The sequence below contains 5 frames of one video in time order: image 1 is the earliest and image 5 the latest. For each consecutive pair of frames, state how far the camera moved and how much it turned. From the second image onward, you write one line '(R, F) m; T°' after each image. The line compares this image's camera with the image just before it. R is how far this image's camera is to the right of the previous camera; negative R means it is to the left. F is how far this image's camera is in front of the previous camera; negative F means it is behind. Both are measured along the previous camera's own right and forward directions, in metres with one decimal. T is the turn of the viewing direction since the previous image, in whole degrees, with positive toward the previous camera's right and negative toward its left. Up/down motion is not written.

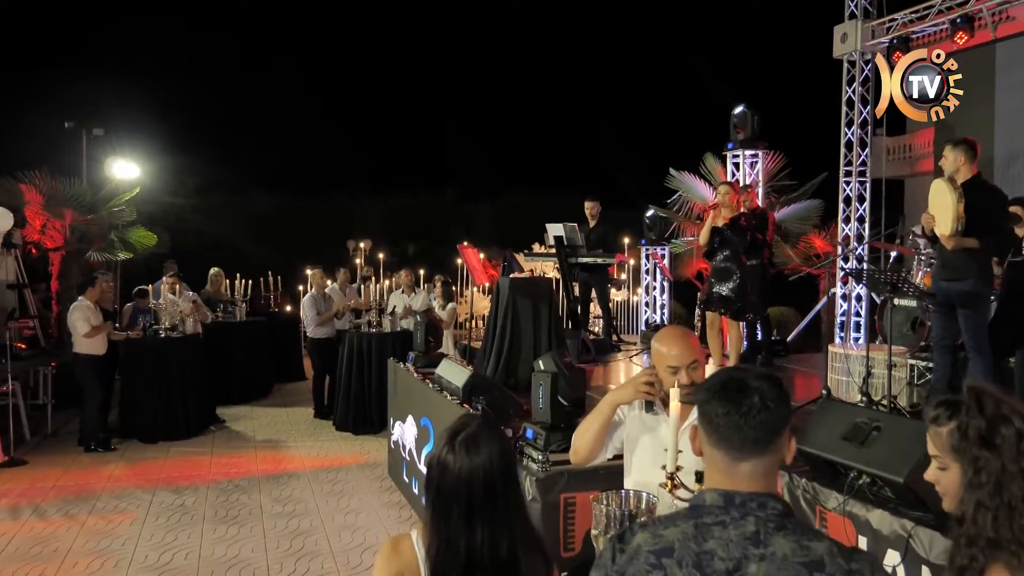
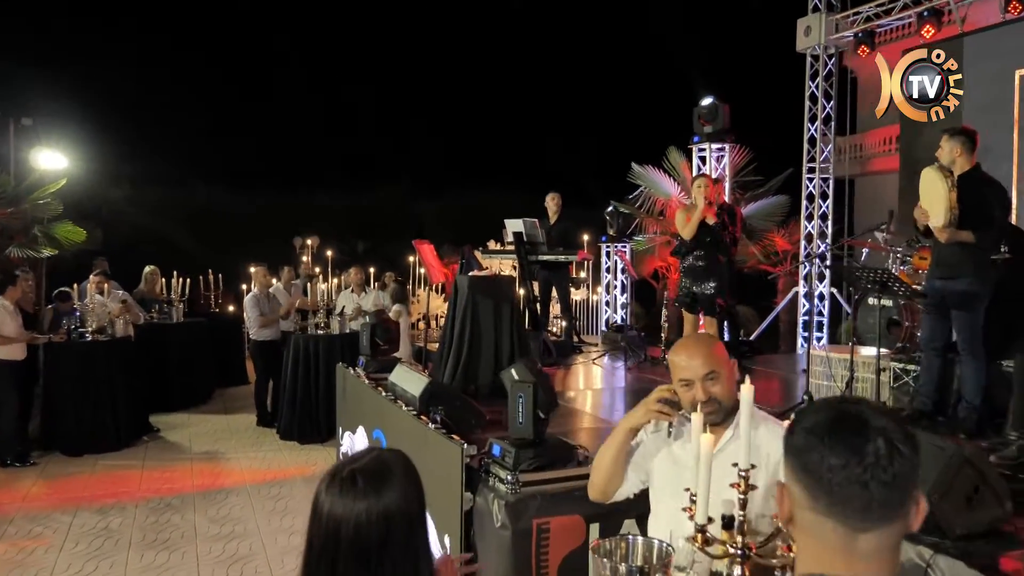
(-0.1, +0.4) m; +3°
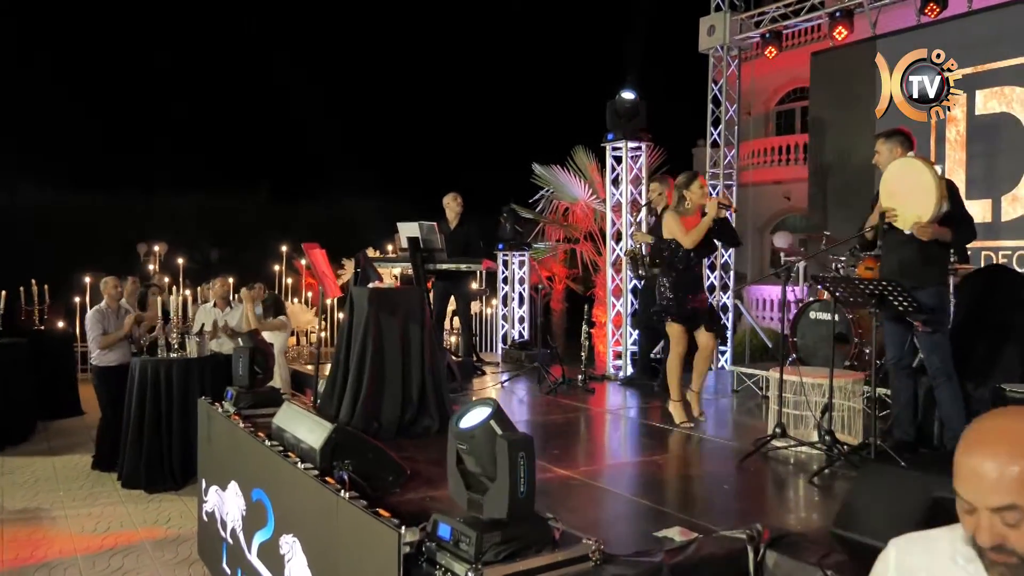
(-0.3, +1.0) m; +10°
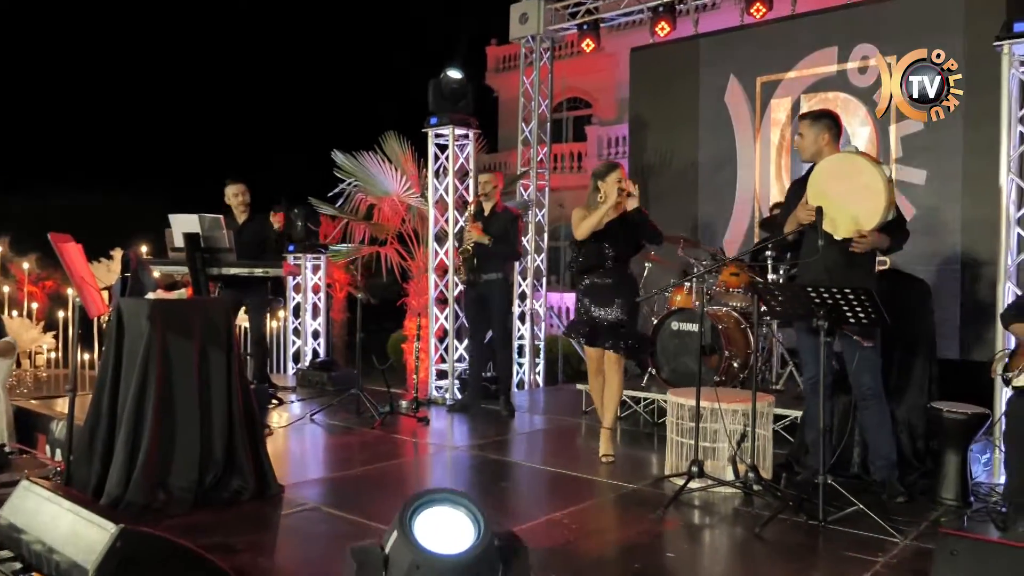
(-0.4, +1.1) m; +17°
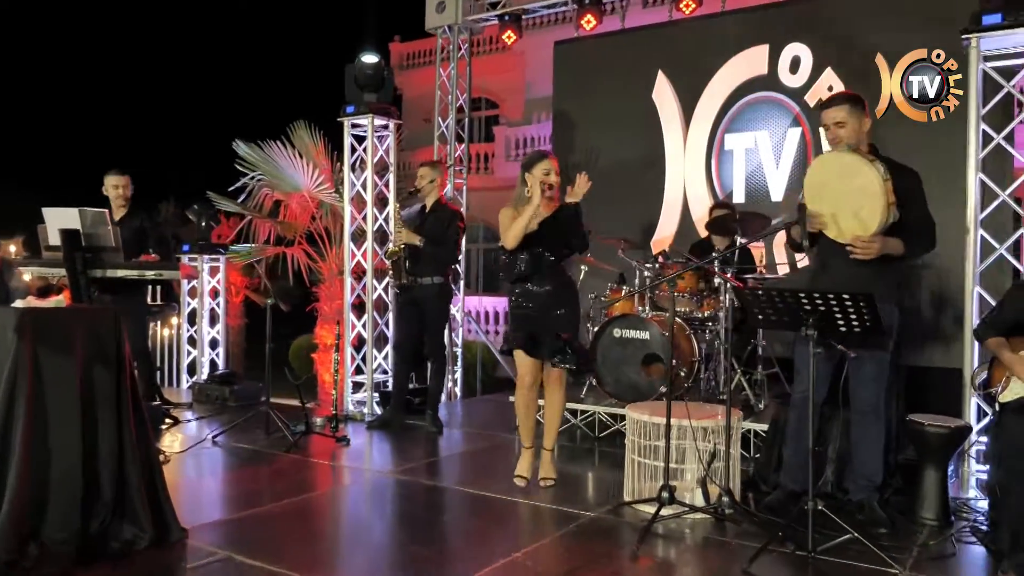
(-0.2, +0.5) m; +7°
